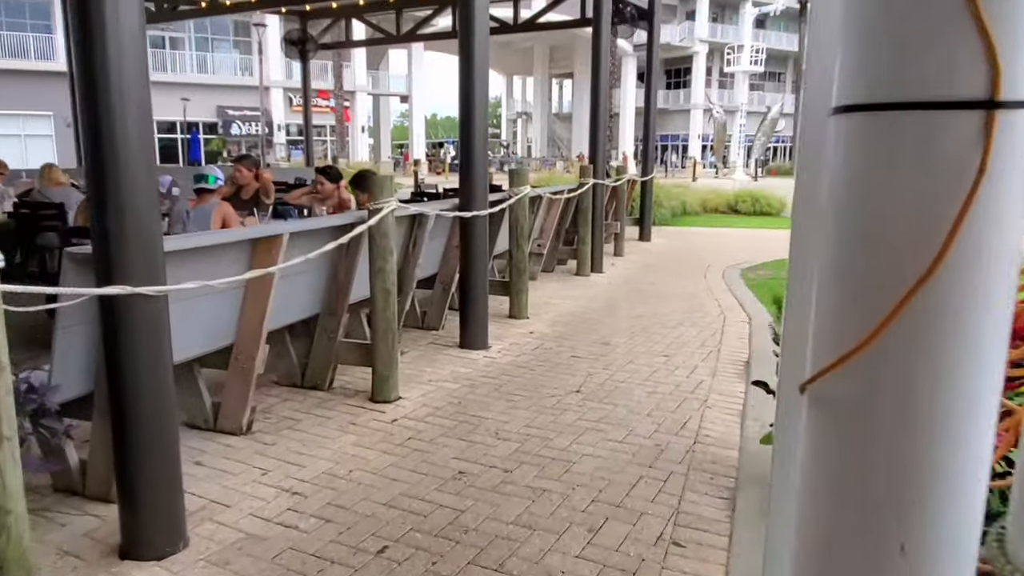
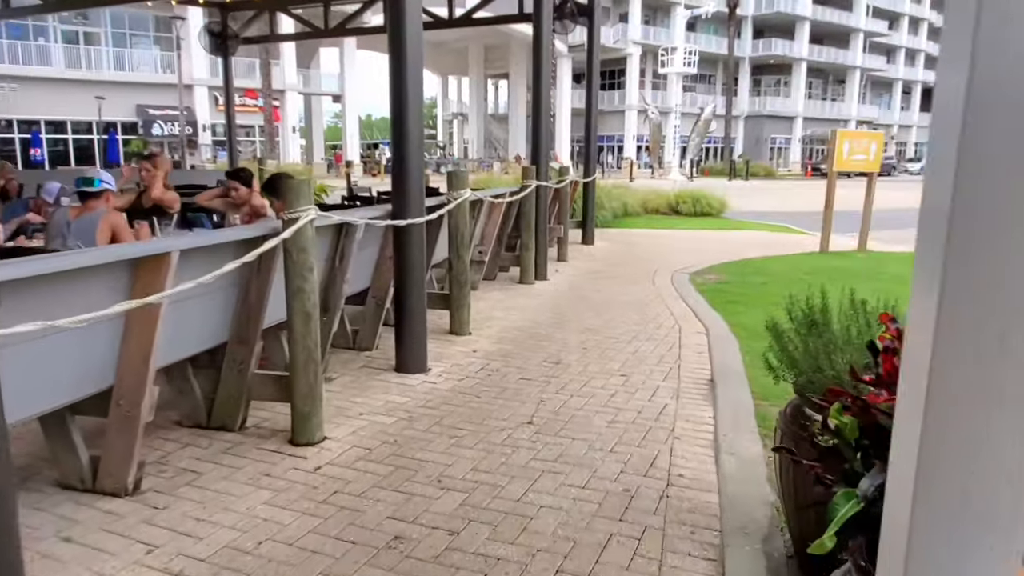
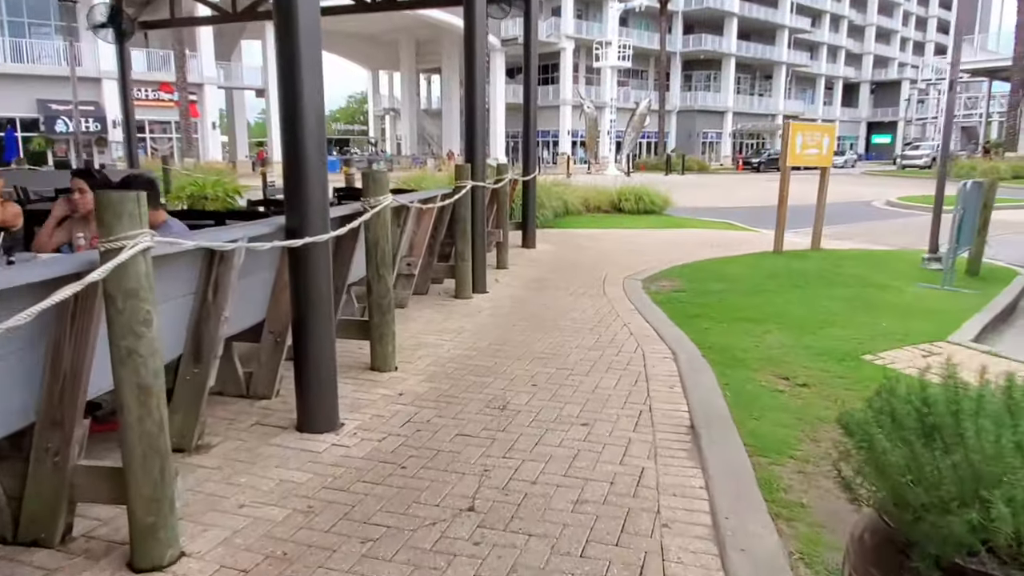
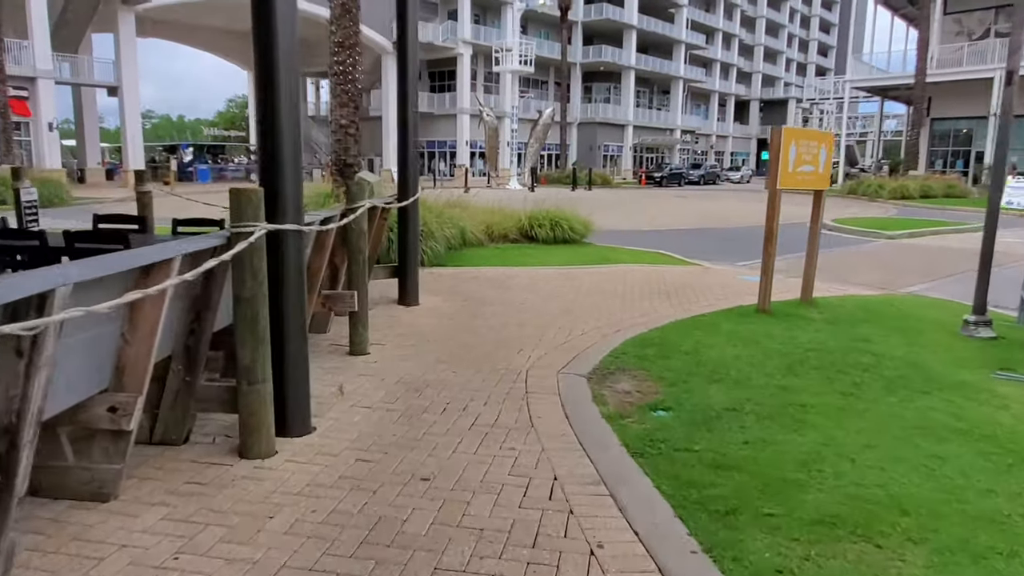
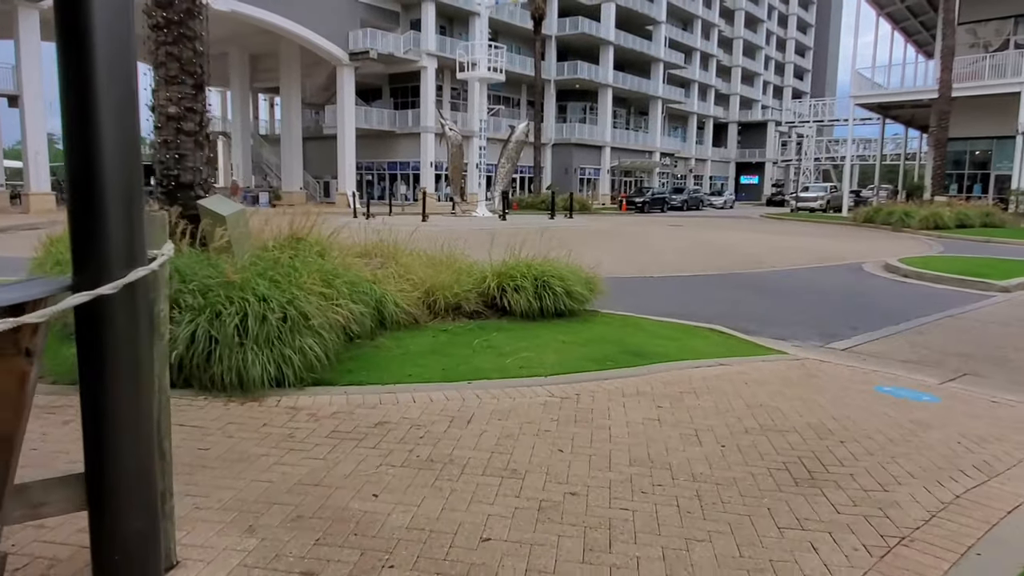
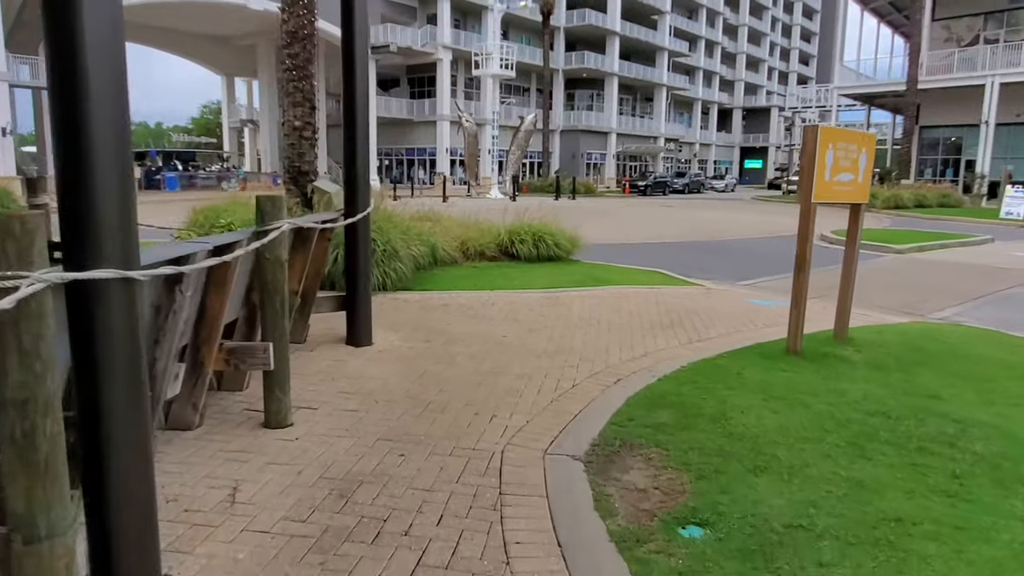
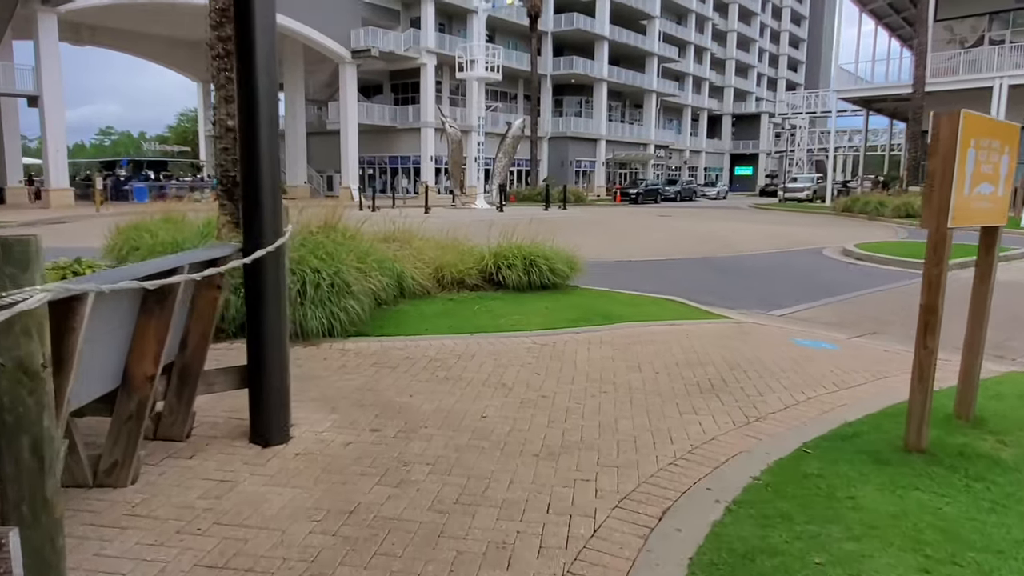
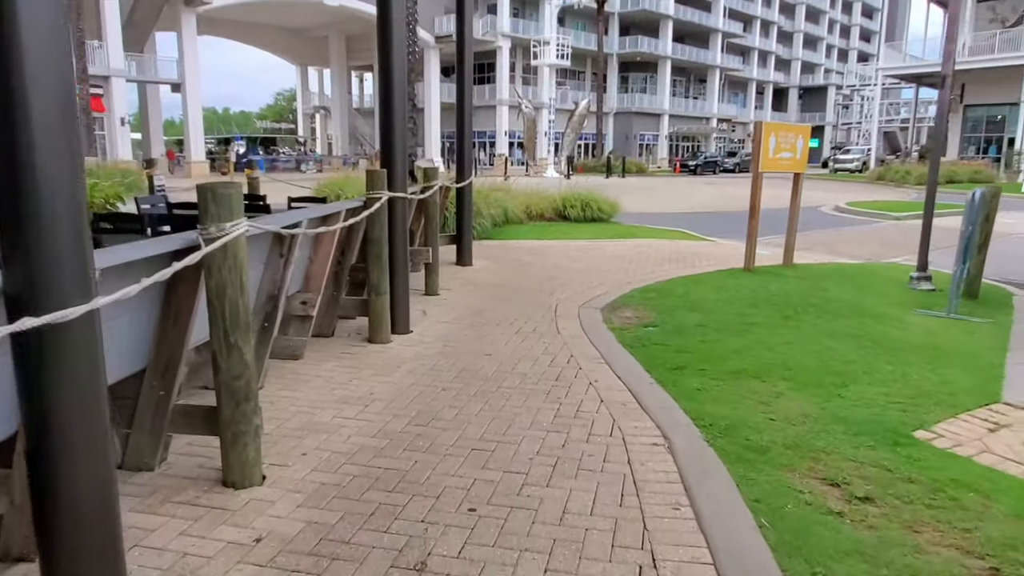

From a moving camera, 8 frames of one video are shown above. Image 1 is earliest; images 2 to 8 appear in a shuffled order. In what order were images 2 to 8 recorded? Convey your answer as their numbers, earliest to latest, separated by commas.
2, 3, 8, 4, 6, 7, 5
